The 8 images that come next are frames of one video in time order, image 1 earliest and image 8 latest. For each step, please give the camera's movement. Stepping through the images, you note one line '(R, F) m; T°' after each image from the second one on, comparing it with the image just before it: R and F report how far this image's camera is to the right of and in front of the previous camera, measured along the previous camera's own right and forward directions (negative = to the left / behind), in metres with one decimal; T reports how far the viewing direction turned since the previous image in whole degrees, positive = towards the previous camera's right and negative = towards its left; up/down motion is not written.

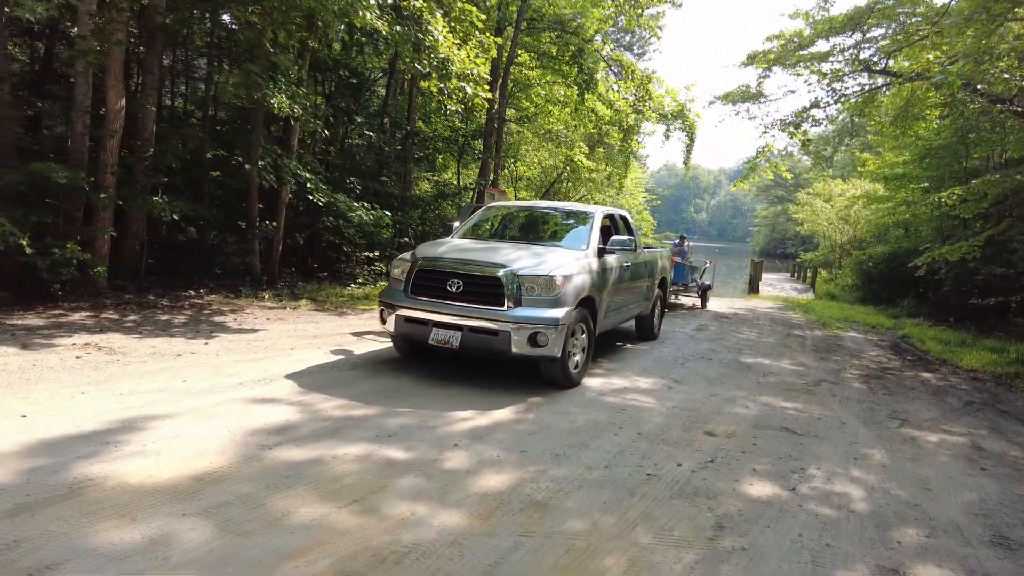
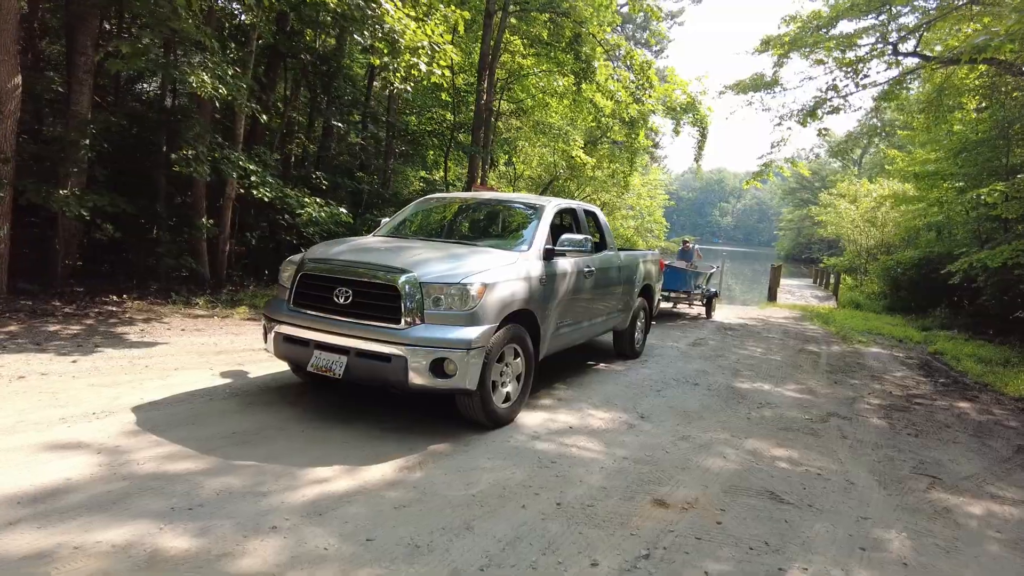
(+0.7, +1.2) m; -2°
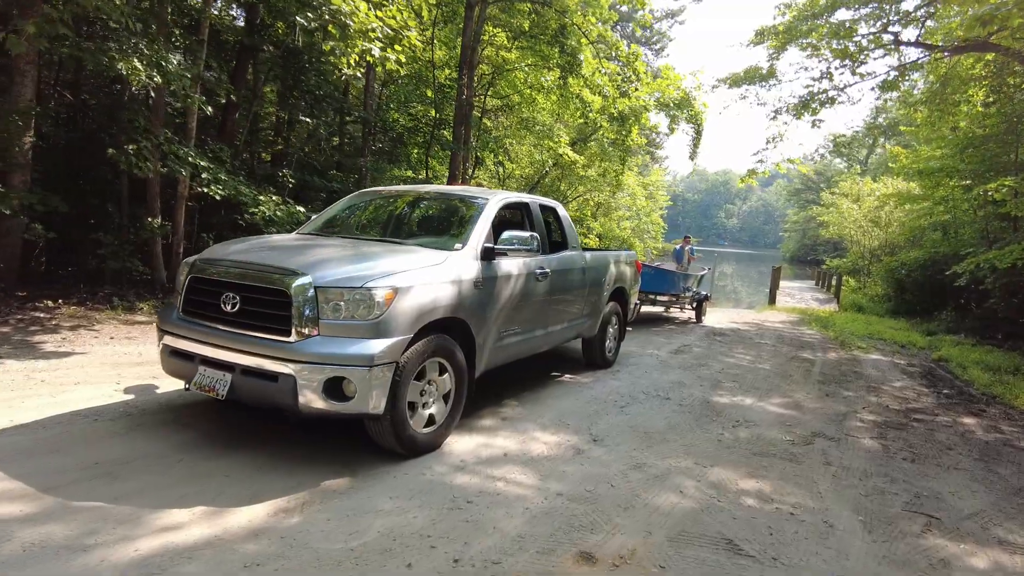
(+0.5, +0.6) m; -1°
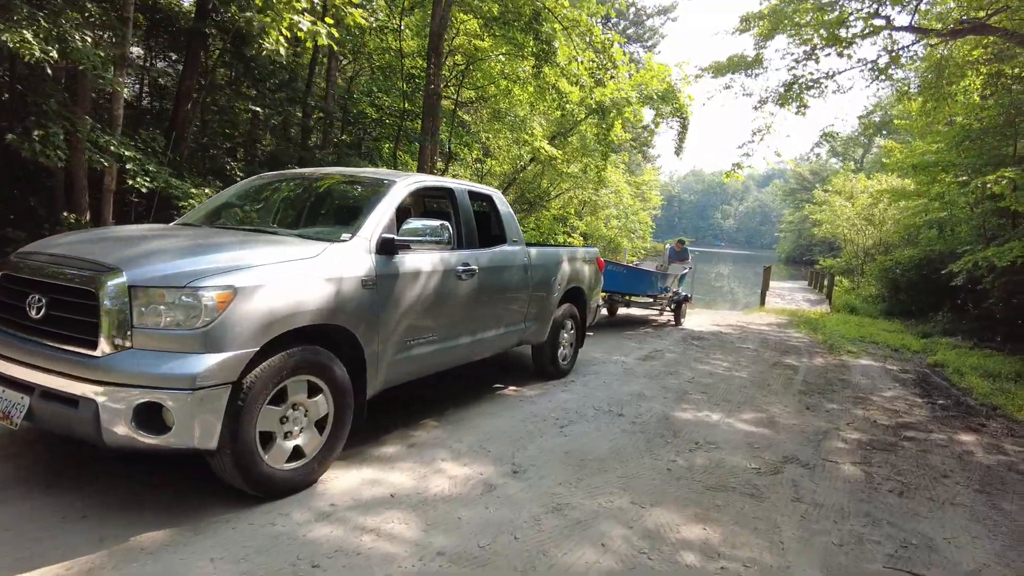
(+0.5, +0.7) m; 0°
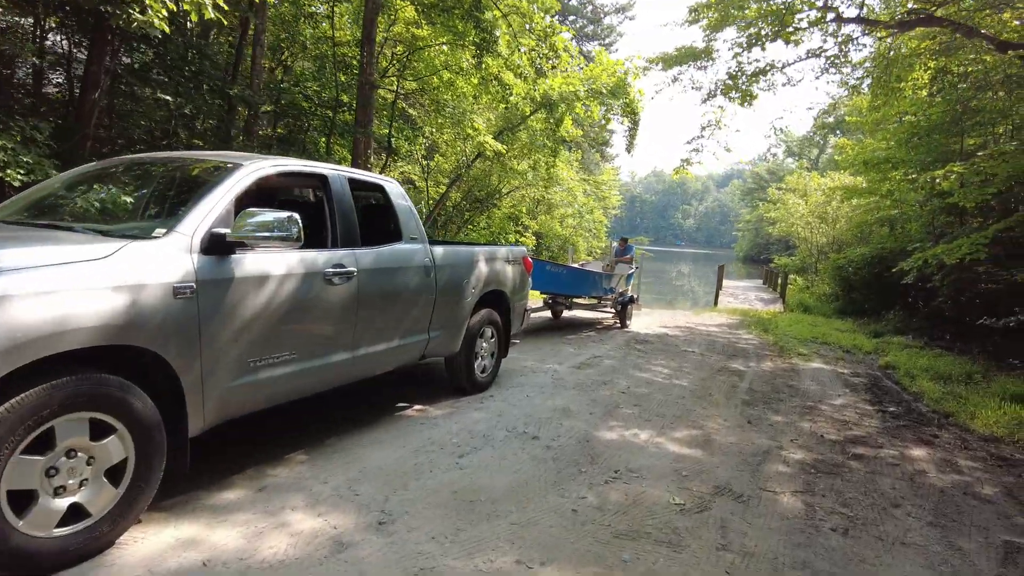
(+0.4, +0.6) m; +3°
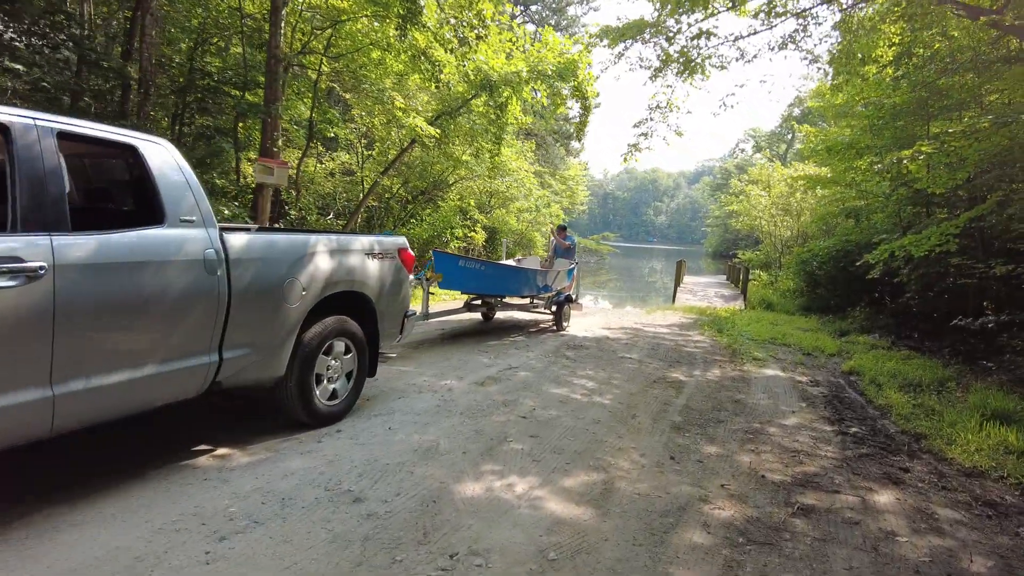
(+0.7, +1.1) m; +2°
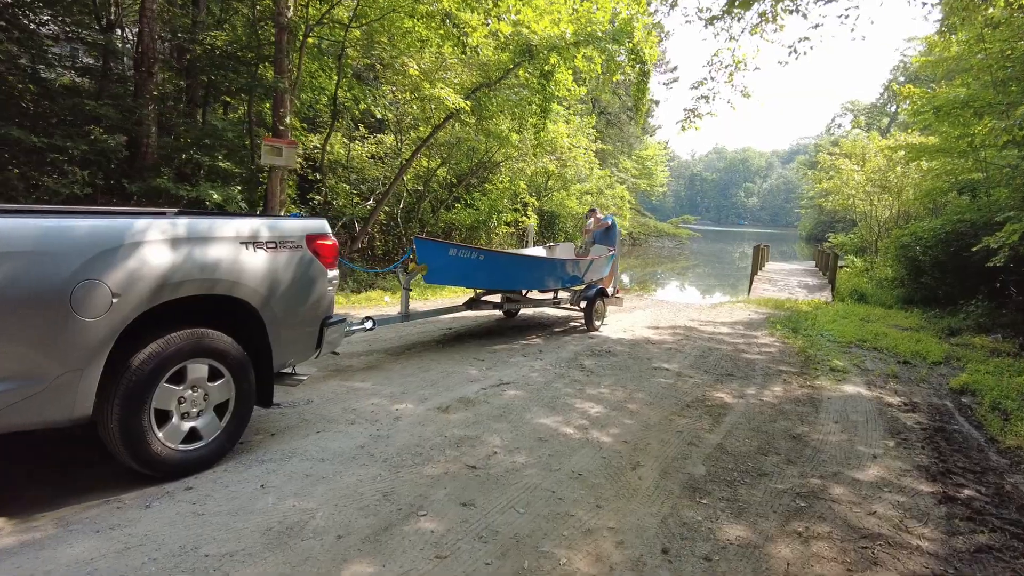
(+0.7, +1.3) m; -7°
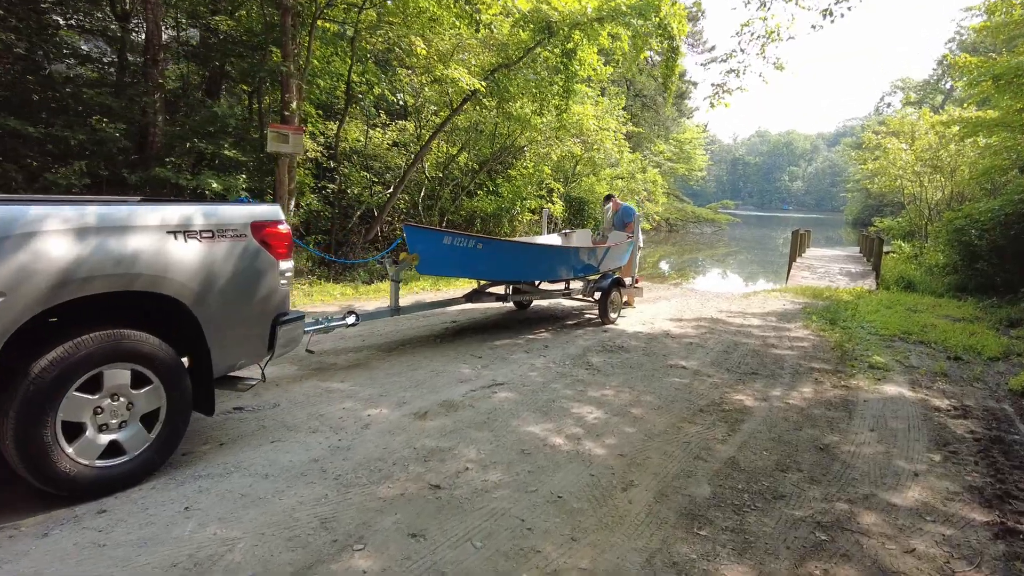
(+0.3, +0.5) m; -3°
